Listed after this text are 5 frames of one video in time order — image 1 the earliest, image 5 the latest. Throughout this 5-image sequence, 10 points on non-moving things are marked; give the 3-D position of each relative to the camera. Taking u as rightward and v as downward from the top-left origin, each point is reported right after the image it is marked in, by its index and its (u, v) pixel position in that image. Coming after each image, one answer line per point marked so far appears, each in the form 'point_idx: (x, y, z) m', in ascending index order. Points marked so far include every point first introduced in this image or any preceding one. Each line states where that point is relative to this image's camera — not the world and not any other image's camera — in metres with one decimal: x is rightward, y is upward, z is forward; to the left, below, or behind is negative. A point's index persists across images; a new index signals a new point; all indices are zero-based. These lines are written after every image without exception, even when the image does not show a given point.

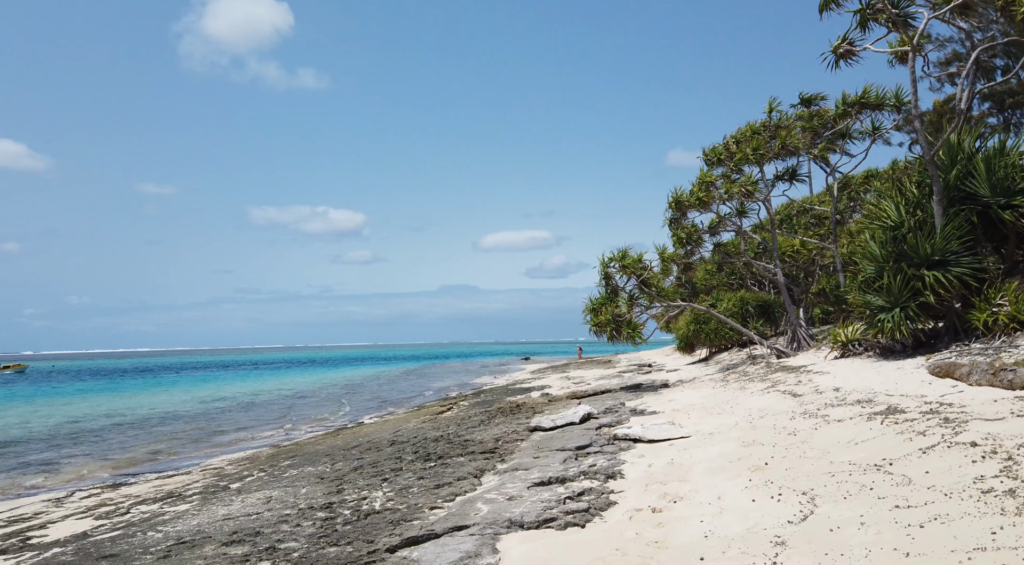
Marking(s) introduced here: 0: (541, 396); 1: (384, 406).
0: (+0.6, -2.7, +16.5) m
1: (-3.7, -3.4, +19.0) m
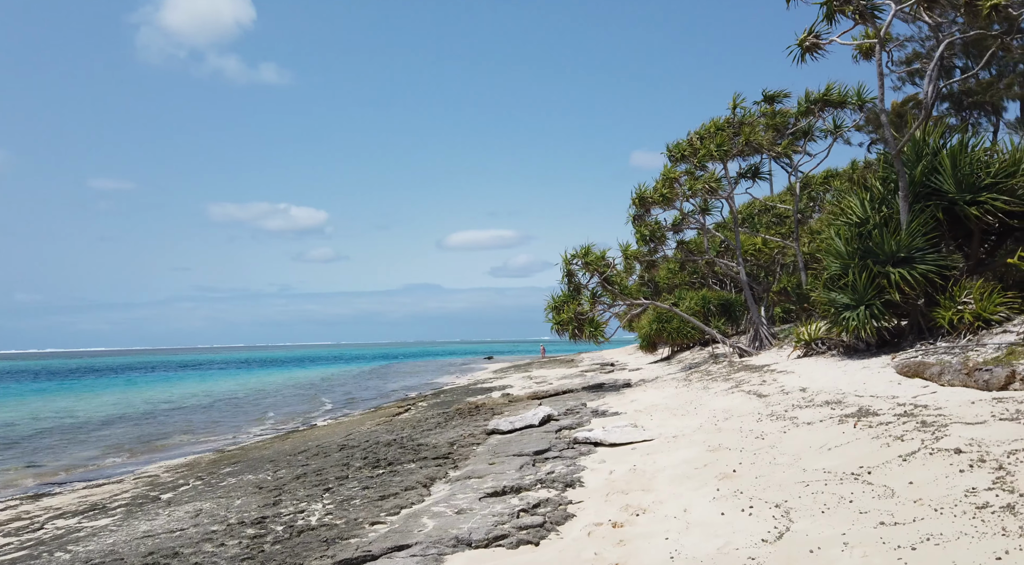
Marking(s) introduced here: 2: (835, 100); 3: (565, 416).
0: (-0.3, -2.7, +16.2) m
1: (-4.7, -3.3, +18.5) m
2: (+8.0, +4.6, +17.0) m
3: (+0.8, -2.3, +11.7) m
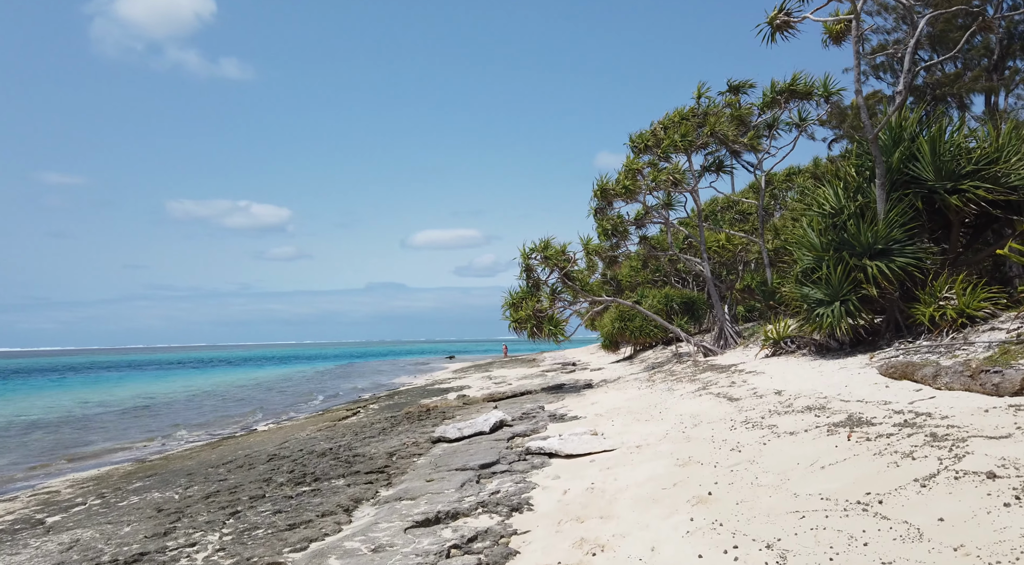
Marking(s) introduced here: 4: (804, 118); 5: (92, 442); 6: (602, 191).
0: (-1.3, -2.6, +15.4) m
1: (-5.8, -3.2, +17.5) m
2: (+7.0, +4.6, +16.7) m
3: (+0.1, -2.3, +11.1) m
4: (+7.4, +4.2, +17.6) m
5: (-8.3, -3.2, +13.8) m
6: (+2.4, +2.4, +18.1) m
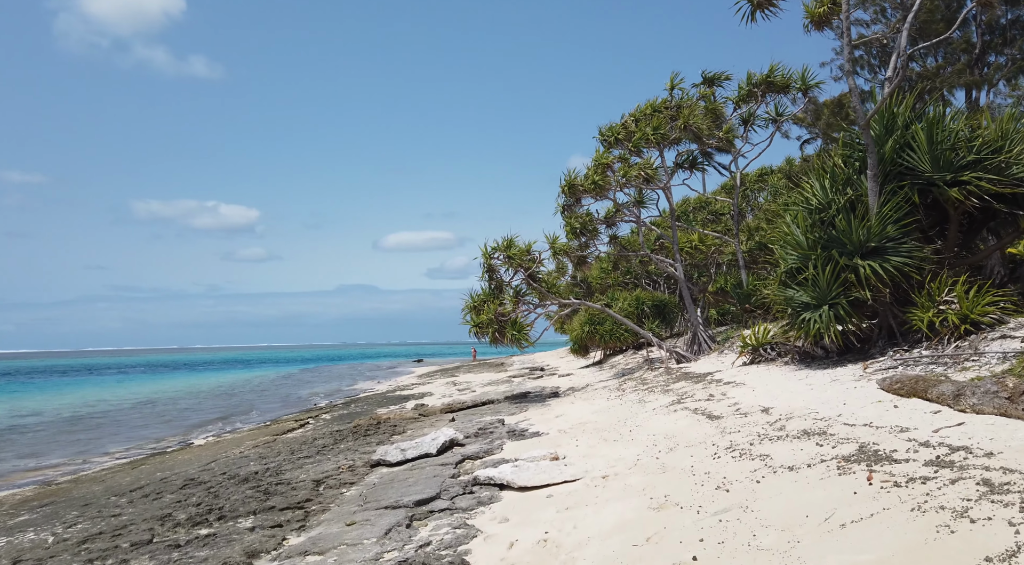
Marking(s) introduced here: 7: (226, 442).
0: (-2.0, -2.6, +14.6) m
1: (-6.7, -3.3, +16.4) m
2: (+6.2, +4.6, +16.2) m
3: (-0.5, -2.3, +10.2) m
4: (+6.6, +4.1, +17.1) m
5: (-9.0, -3.2, +12.6) m
6: (+1.5, +2.3, +17.3) m
7: (-4.8, -2.7, +11.8) m
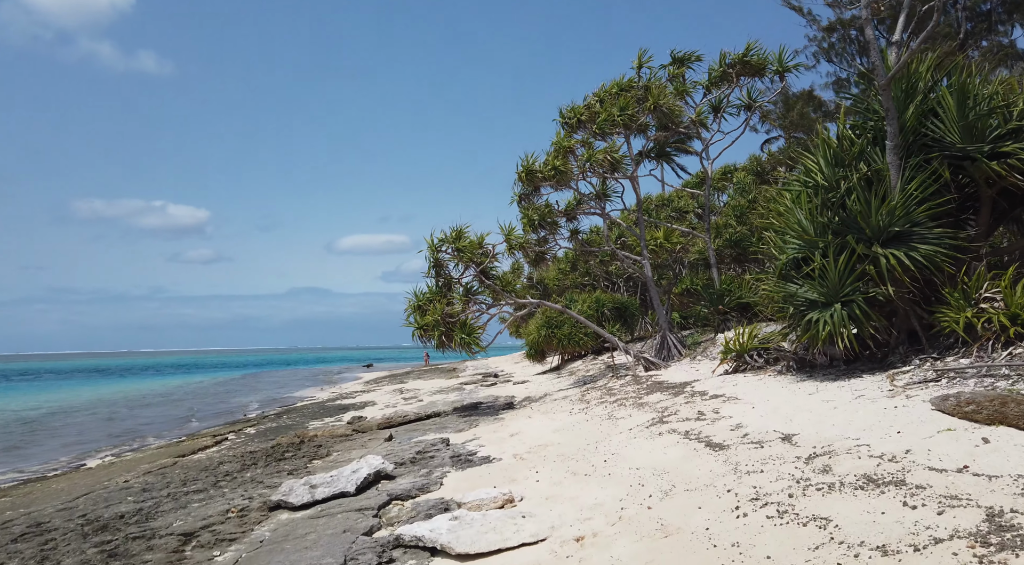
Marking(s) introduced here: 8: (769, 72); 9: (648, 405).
0: (-3.0, -2.6, +13.1) m
1: (-7.7, -3.2, +14.7) m
2: (+5.2, +4.6, +15.3) m
3: (-1.2, -2.2, +8.9) m
4: (+5.5, +4.1, +16.2) m
5: (-9.8, -3.1, +10.7) m
6: (+0.4, +2.3, +16.1) m
7: (-5.6, -2.6, +10.2) m
8: (+5.7, +4.5, +15.7) m
9: (+2.0, -1.8, +10.7) m
